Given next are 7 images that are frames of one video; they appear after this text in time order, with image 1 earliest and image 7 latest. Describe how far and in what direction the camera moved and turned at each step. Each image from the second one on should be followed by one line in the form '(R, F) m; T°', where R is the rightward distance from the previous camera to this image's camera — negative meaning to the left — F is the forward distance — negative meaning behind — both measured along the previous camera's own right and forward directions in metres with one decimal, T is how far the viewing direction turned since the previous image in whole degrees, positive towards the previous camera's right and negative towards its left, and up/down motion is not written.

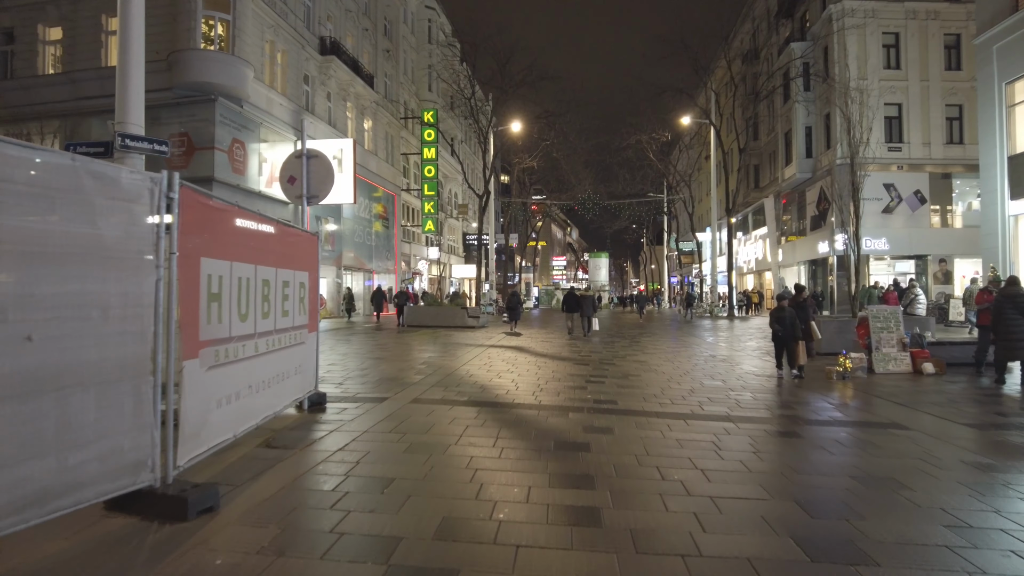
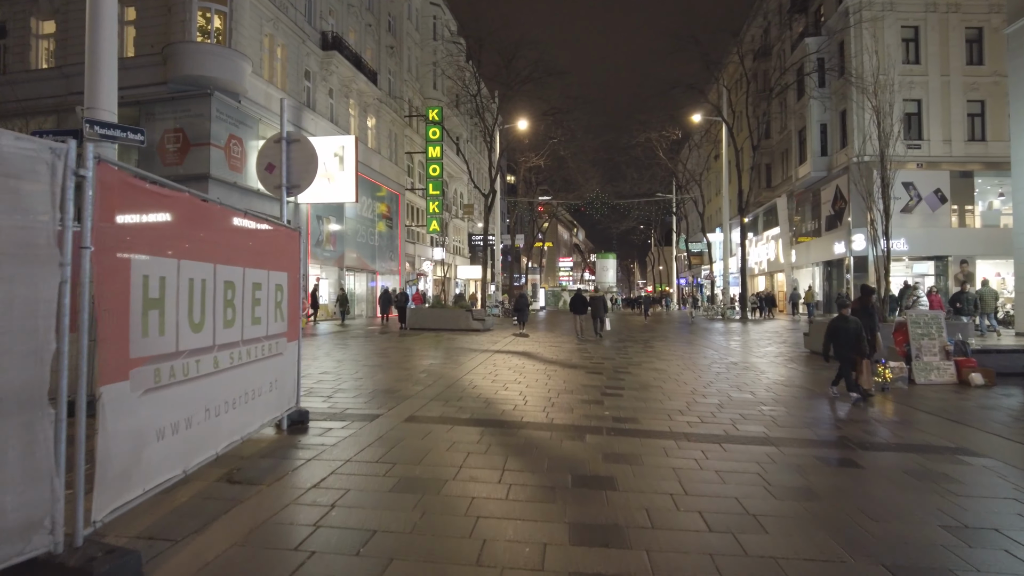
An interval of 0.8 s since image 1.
(0.0, +0.8) m; -1°
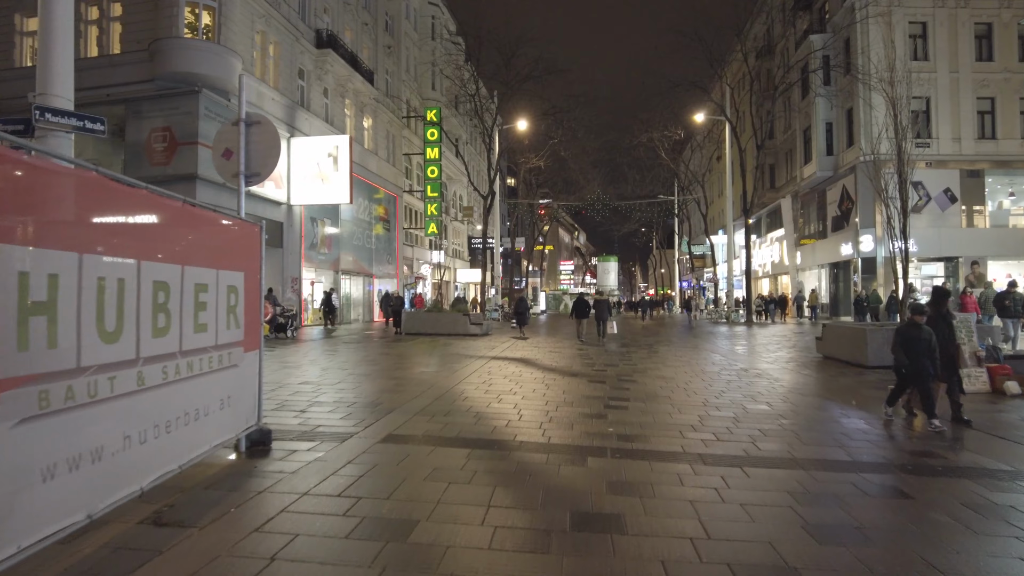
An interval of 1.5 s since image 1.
(+0.1, +0.7) m; 0°
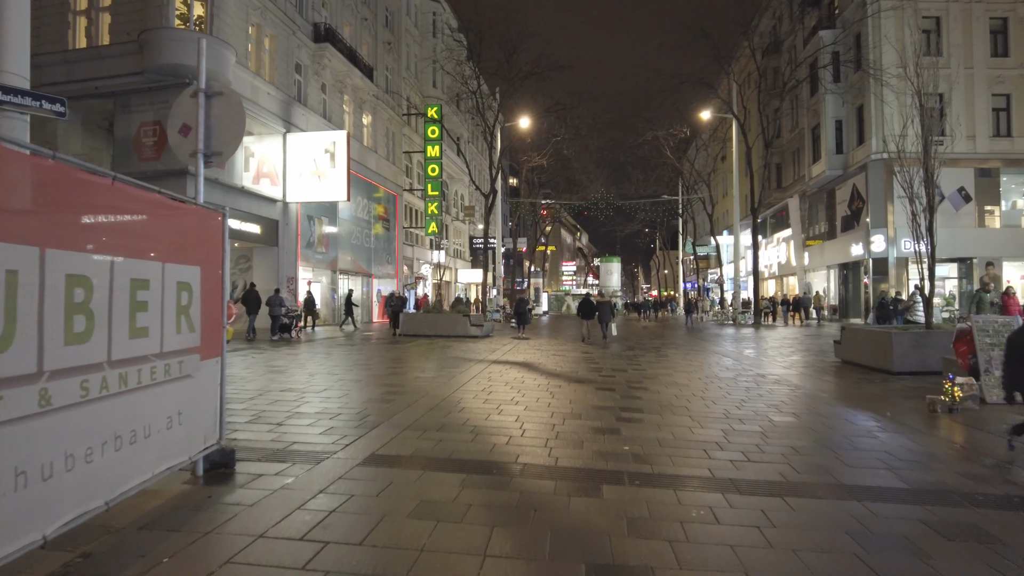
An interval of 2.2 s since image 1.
(0.0, +0.7) m; 0°
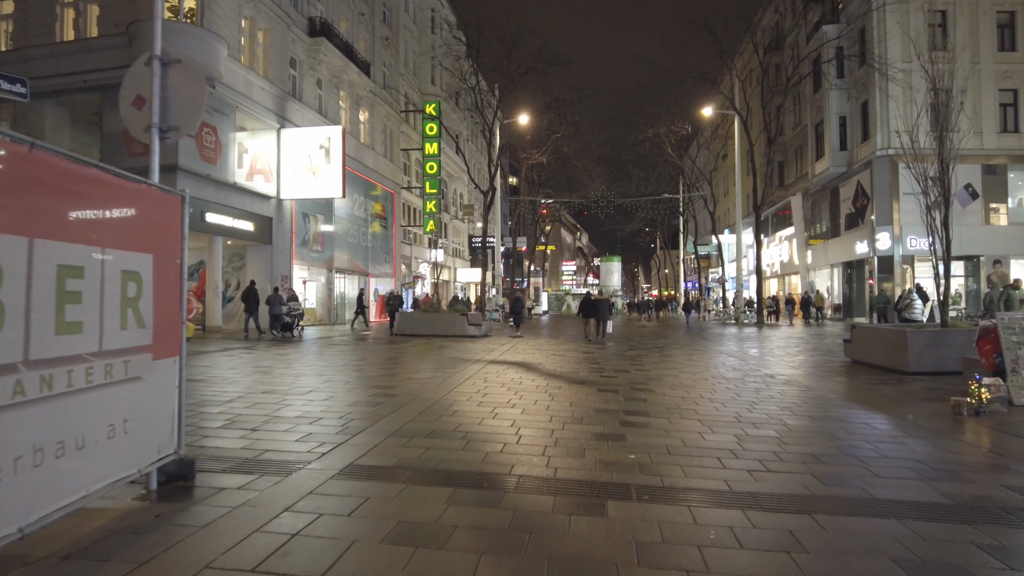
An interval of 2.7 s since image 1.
(0.0, +0.5) m; 0°
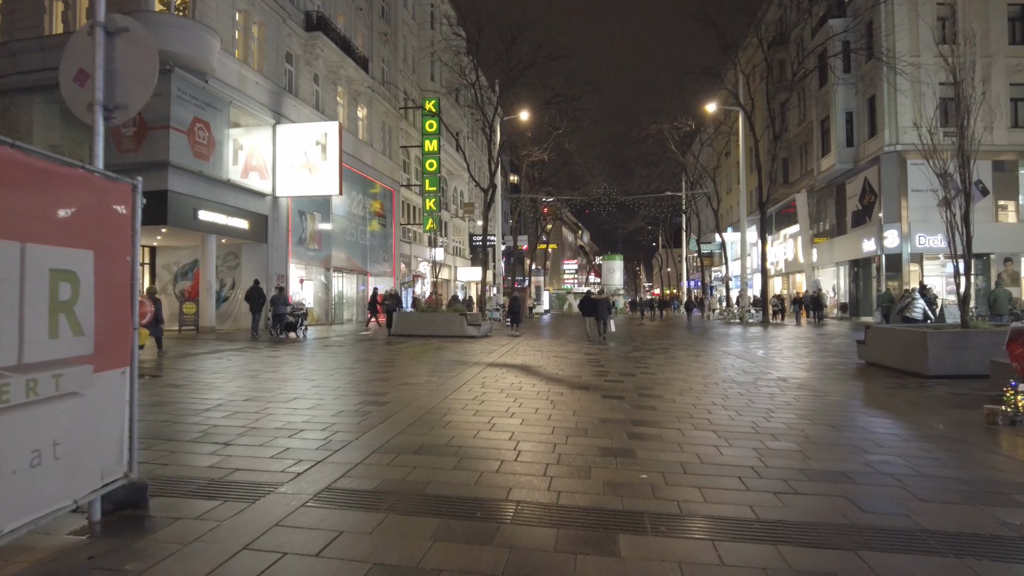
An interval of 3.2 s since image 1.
(0.0, +0.5) m; 0°
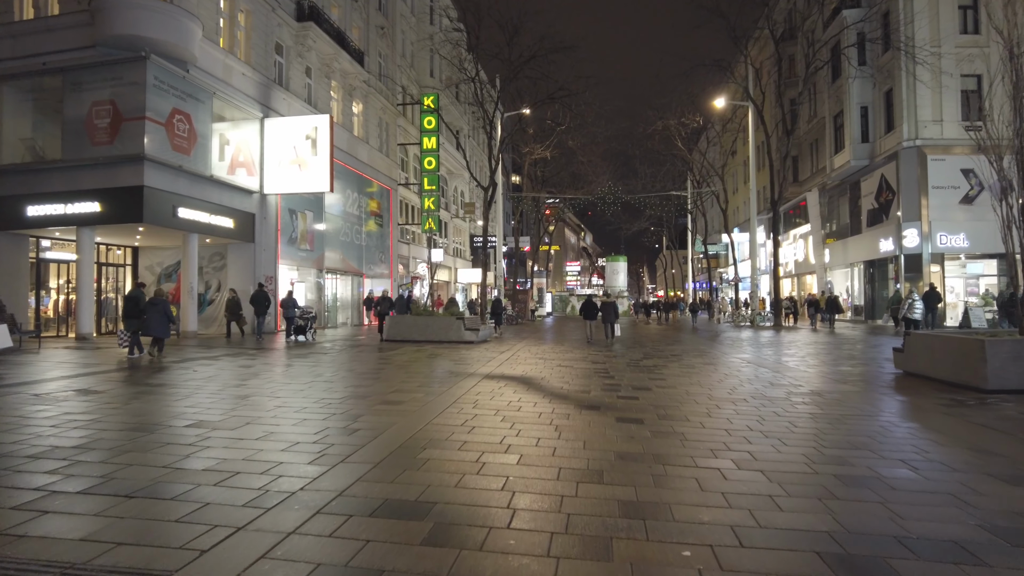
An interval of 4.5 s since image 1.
(+0.1, +1.2) m; 0°
